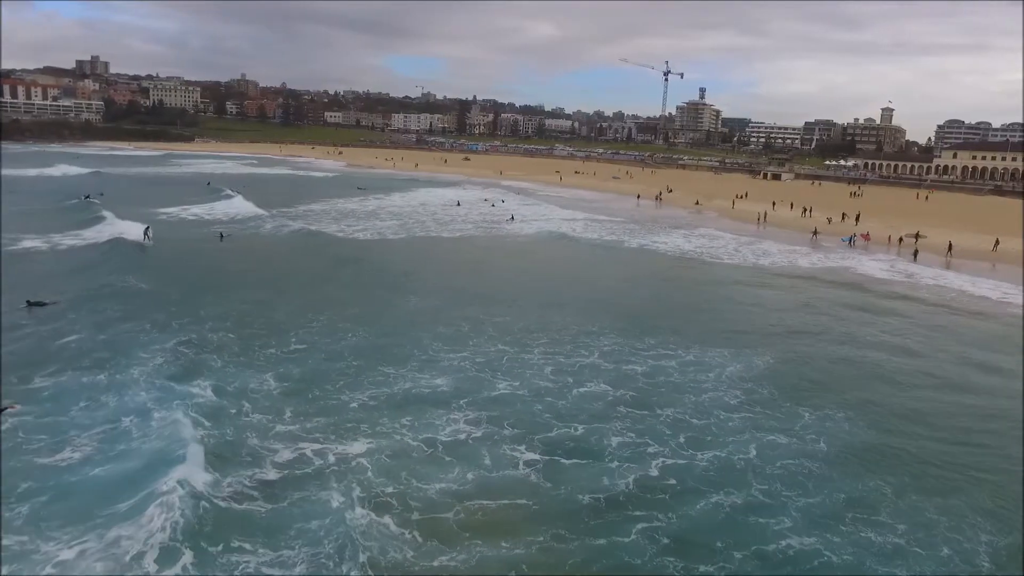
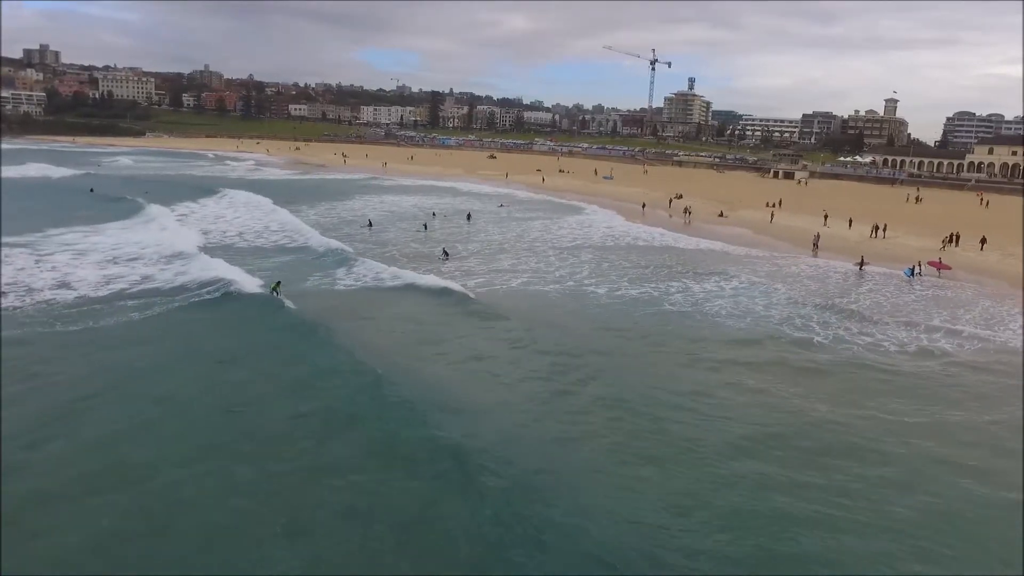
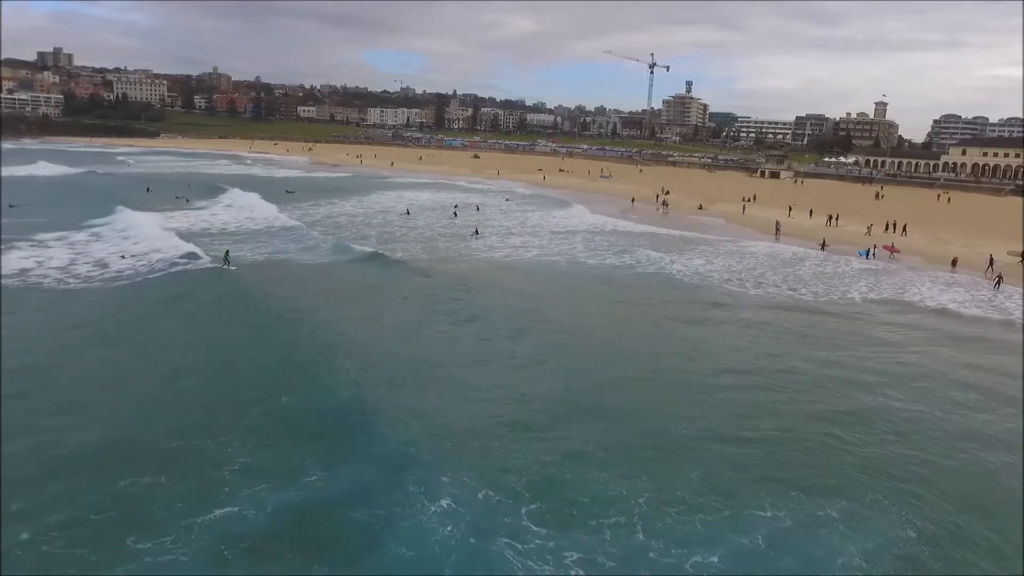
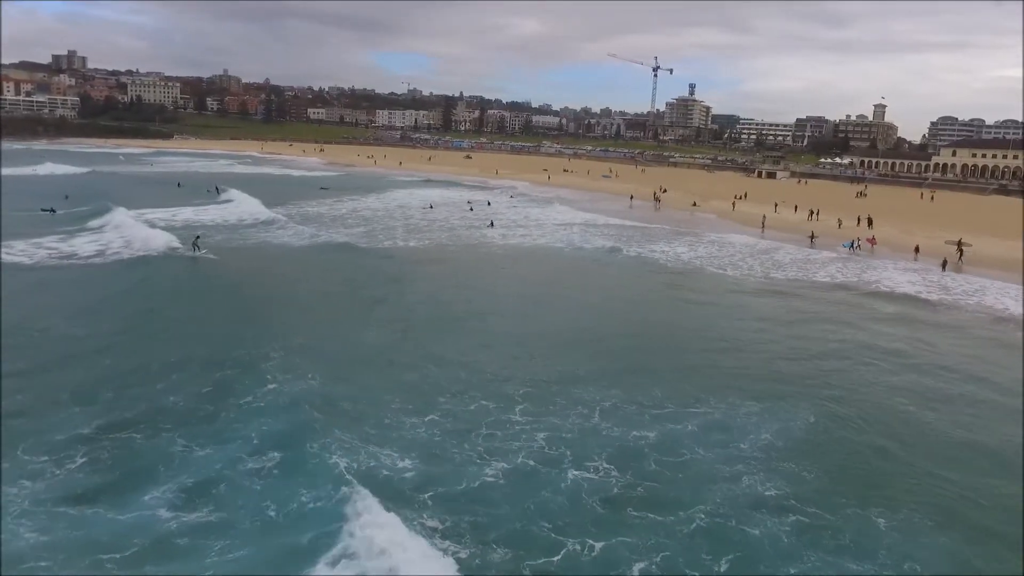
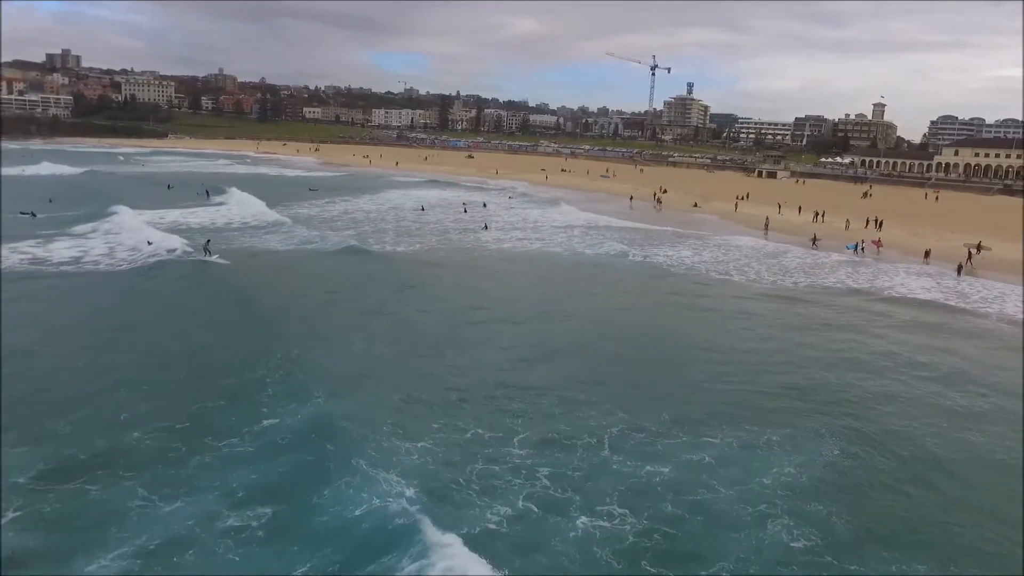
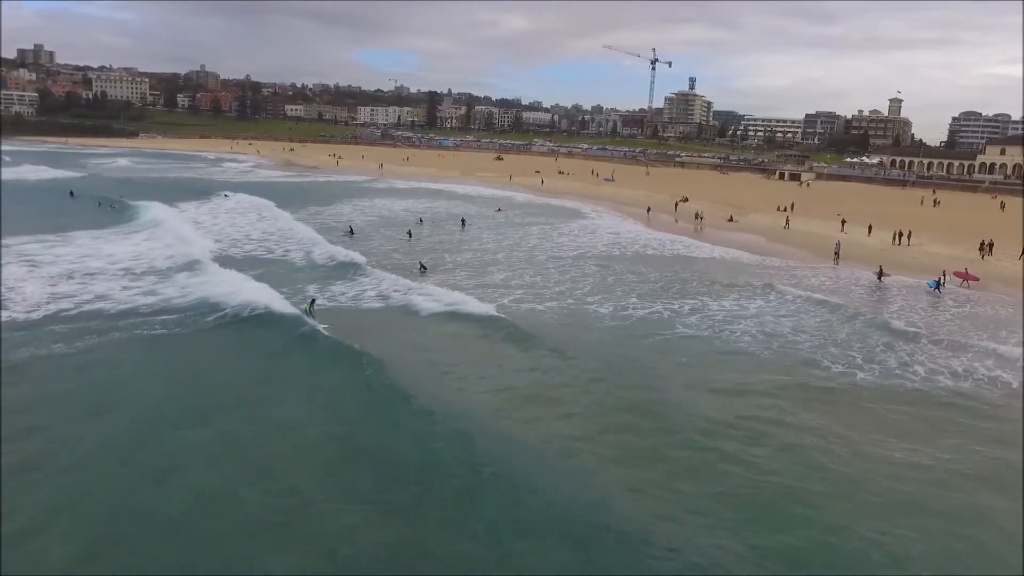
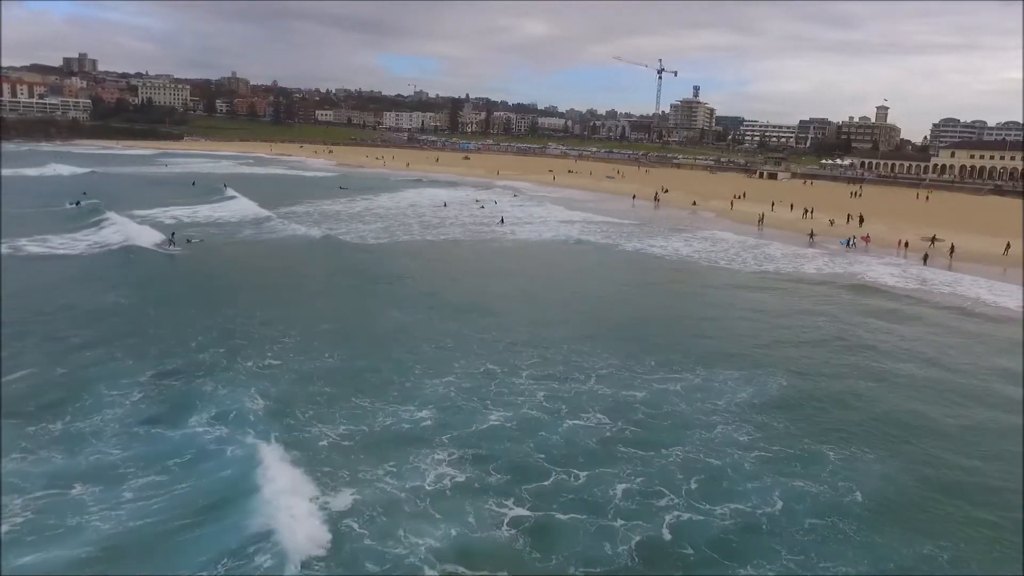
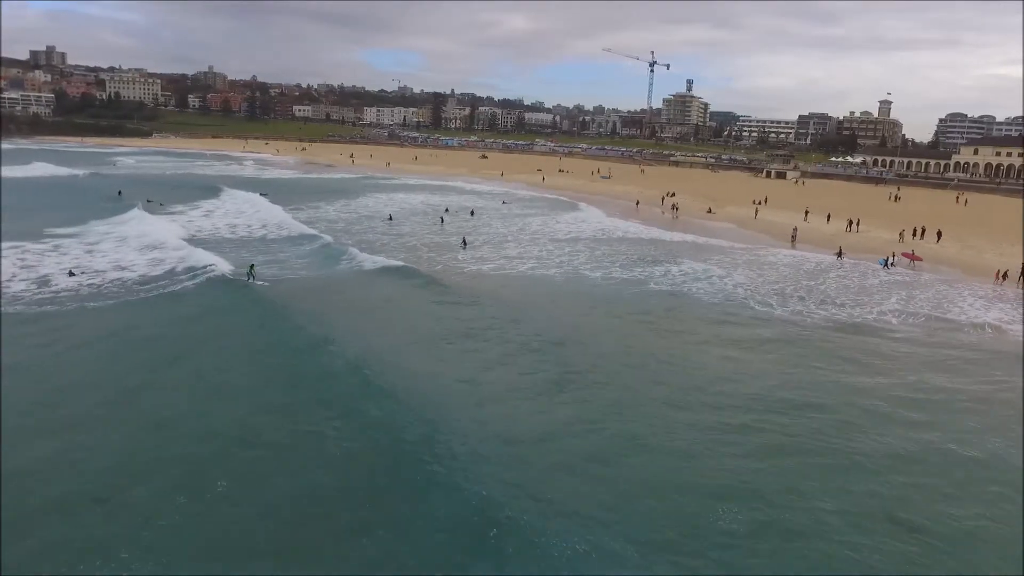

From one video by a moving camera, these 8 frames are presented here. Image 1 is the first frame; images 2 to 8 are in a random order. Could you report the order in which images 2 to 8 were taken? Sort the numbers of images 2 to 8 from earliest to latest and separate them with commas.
7, 4, 5, 3, 8, 2, 6
